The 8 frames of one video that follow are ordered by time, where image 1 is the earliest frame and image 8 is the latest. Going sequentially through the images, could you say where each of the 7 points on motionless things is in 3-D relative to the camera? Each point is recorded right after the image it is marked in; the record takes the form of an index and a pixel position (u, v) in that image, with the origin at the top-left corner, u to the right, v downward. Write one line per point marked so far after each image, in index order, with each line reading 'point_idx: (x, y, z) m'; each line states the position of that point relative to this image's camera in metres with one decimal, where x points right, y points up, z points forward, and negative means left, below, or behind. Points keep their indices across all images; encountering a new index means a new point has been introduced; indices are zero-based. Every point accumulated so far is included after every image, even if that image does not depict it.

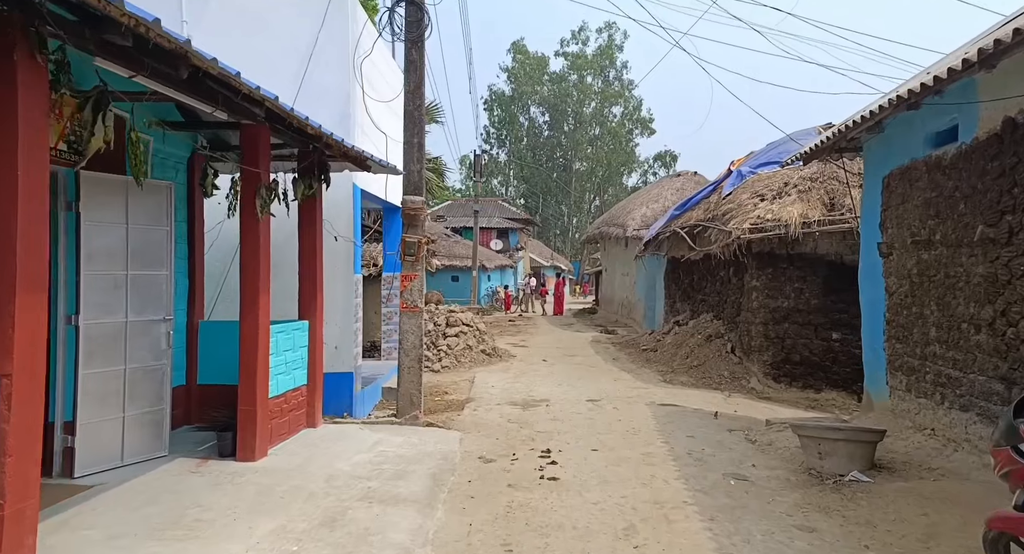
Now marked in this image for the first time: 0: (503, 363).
0: (-0.2, -1.6, +11.8) m
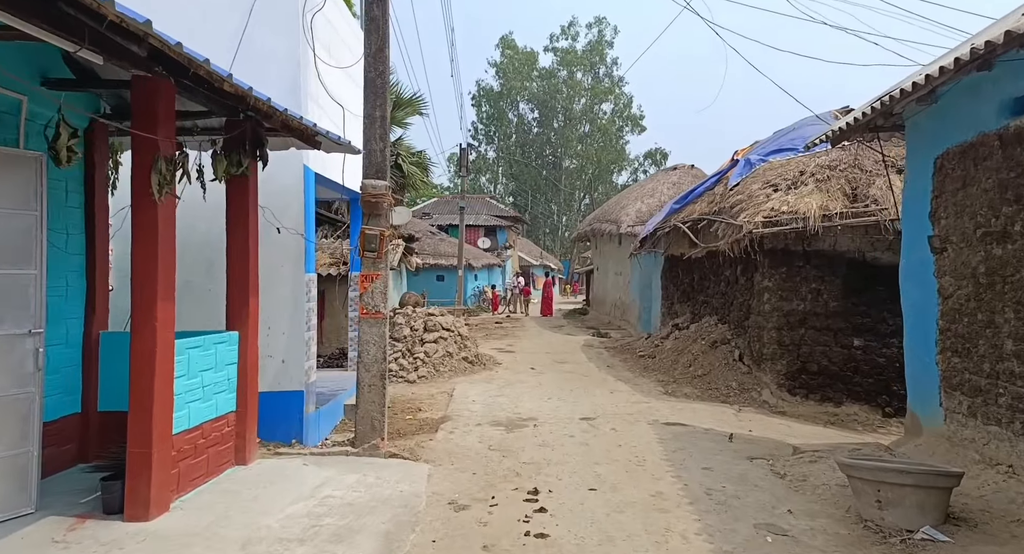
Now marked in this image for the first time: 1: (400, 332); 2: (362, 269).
0: (-0.4, -1.6, +10.7) m
1: (-1.9, -0.9, +10.8) m
2: (-1.4, +0.1, +5.9) m
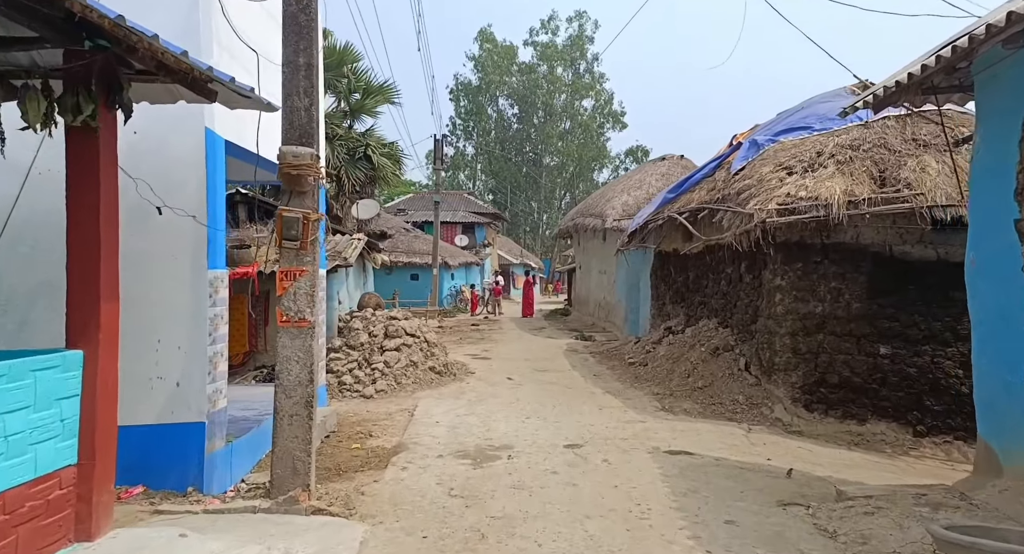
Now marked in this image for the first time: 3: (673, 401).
0: (-0.8, -1.6, +9.4) m
1: (-2.3, -0.9, +9.4) m
2: (-1.6, +0.1, +4.5) m
3: (+2.1, -1.6, +8.4) m
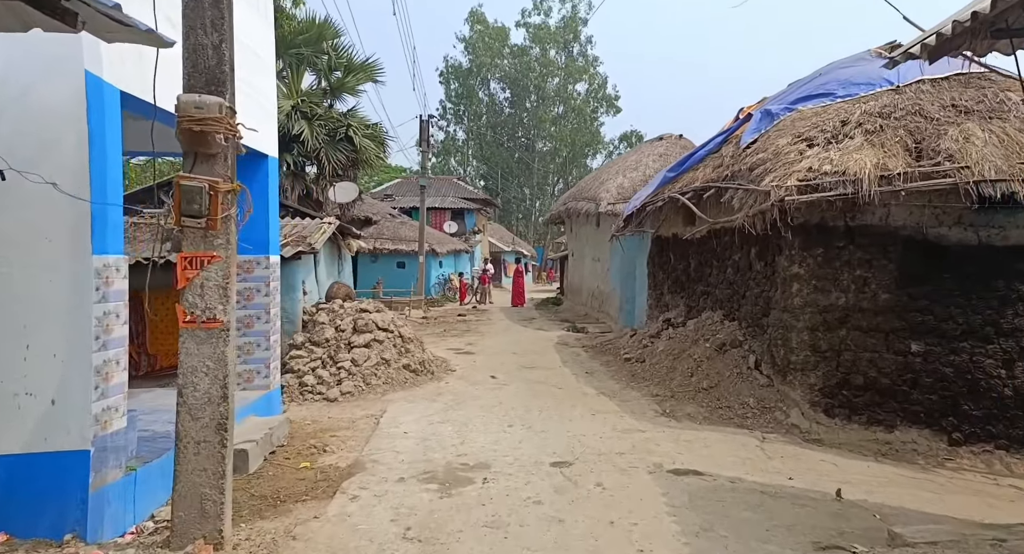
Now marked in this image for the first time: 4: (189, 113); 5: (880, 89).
0: (-1.0, -1.4, +8.4) m
1: (-2.5, -0.8, +8.5) m
2: (-1.8, +0.2, +3.5) m
3: (+1.9, -1.5, +7.5) m
4: (-1.7, +0.9, +3.4) m
5: (+4.1, +2.1, +7.1) m
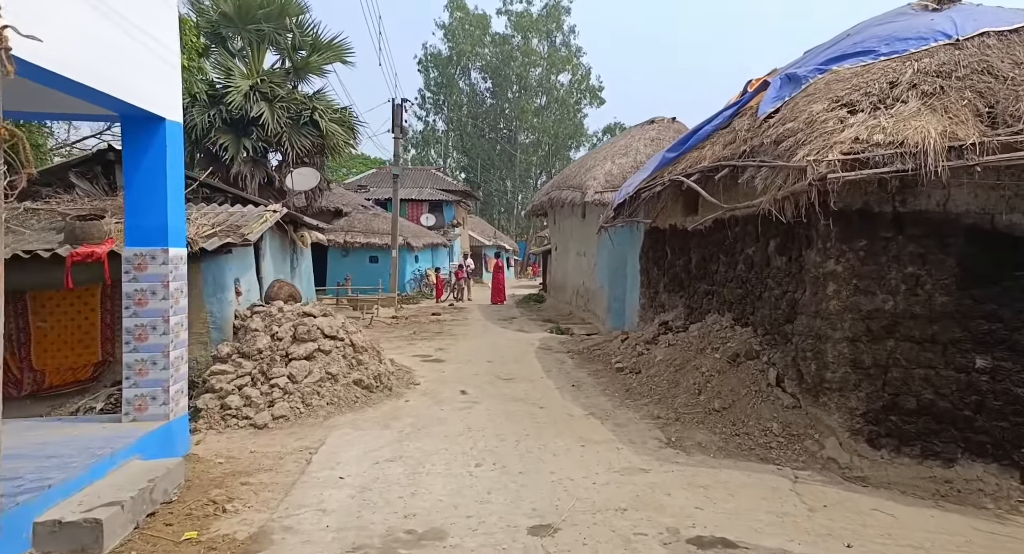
0: (-1.3, -1.4, +7.0) m
1: (-2.8, -0.7, +7.0) m
2: (-2.0, +0.2, +2.1) m
3: (+1.6, -1.5, +6.1) m
4: (-1.9, +0.8, +1.9) m
5: (+3.8, +2.1, +5.8) m
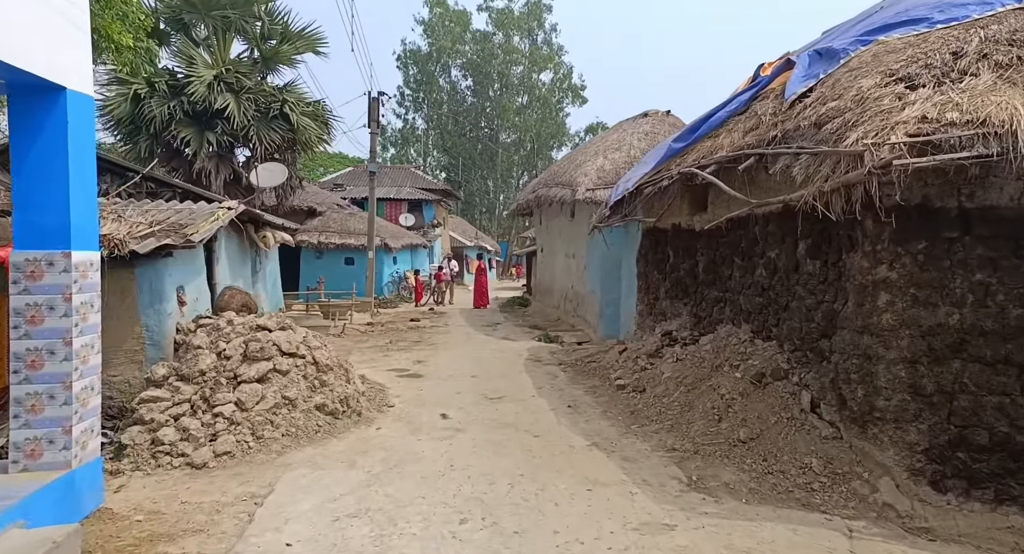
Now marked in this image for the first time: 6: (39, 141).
0: (-1.4, -1.5, +6.0) m
1: (-2.9, -0.8, +5.9) m
2: (-1.9, +0.1, +1.0) m
3: (+1.5, -1.5, +5.2) m
4: (-1.8, +0.8, +0.9) m
5: (+3.7, +2.0, +4.9) m
6: (-3.0, +0.9, +4.1) m
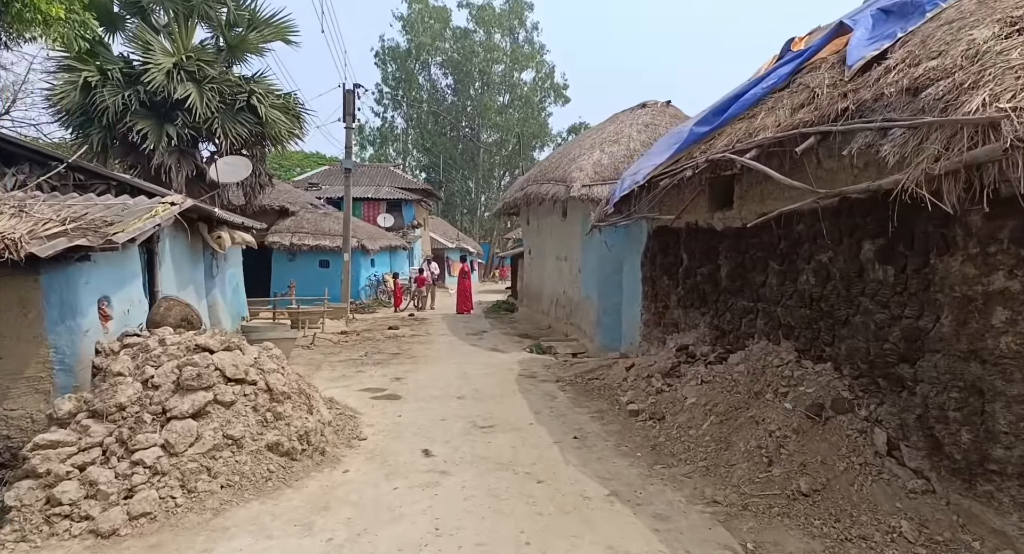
0: (-1.4, -1.5, +4.8) m
1: (-3.0, -0.9, +4.7) m
2: (-1.8, 0.0, -0.2) m
3: (+1.5, -1.6, +4.1) m
4: (-1.7, +0.7, -0.3) m
5: (+3.7, +2.0, +3.9) m
6: (-3.0, +0.8, +2.9) m
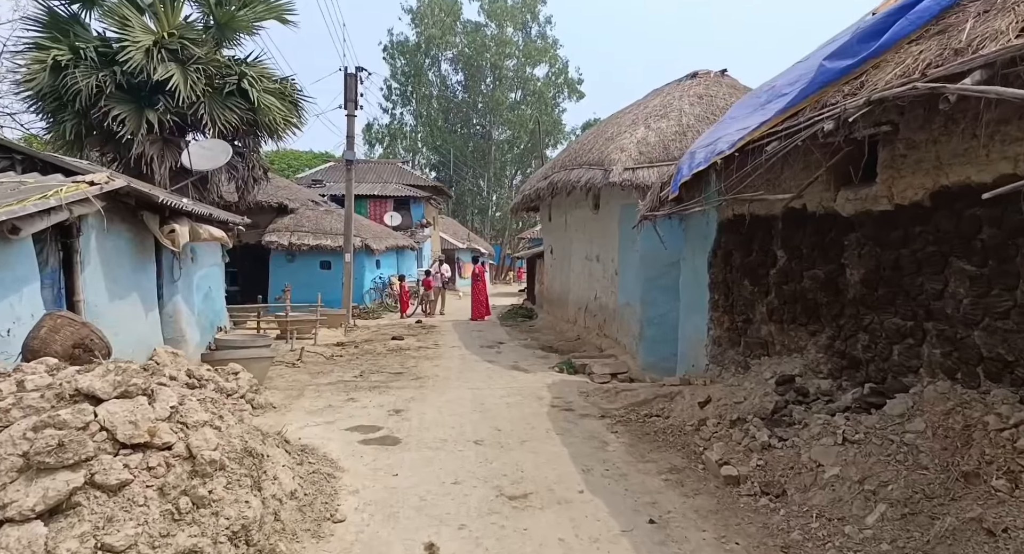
0: (-1.2, -1.6, +2.8) m
1: (-2.7, -0.9, +2.7) m
2: (-1.6, 0.0, -2.2) m
3: (+1.8, -1.6, +2.0) m
4: (-1.5, +0.7, -2.3) m
5: (+4.0, +1.9, +1.8) m
6: (-2.7, +0.8, +0.9) m
